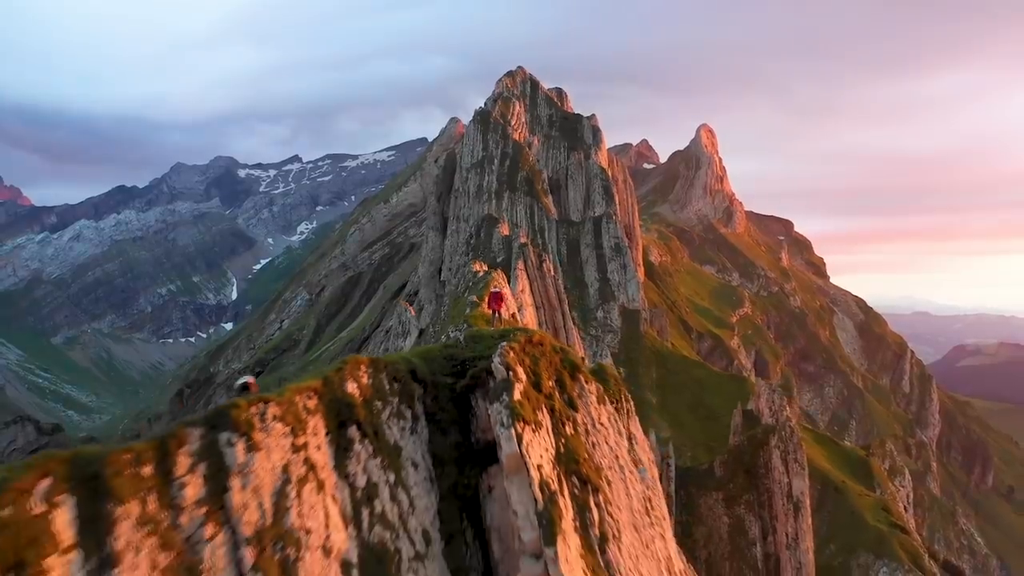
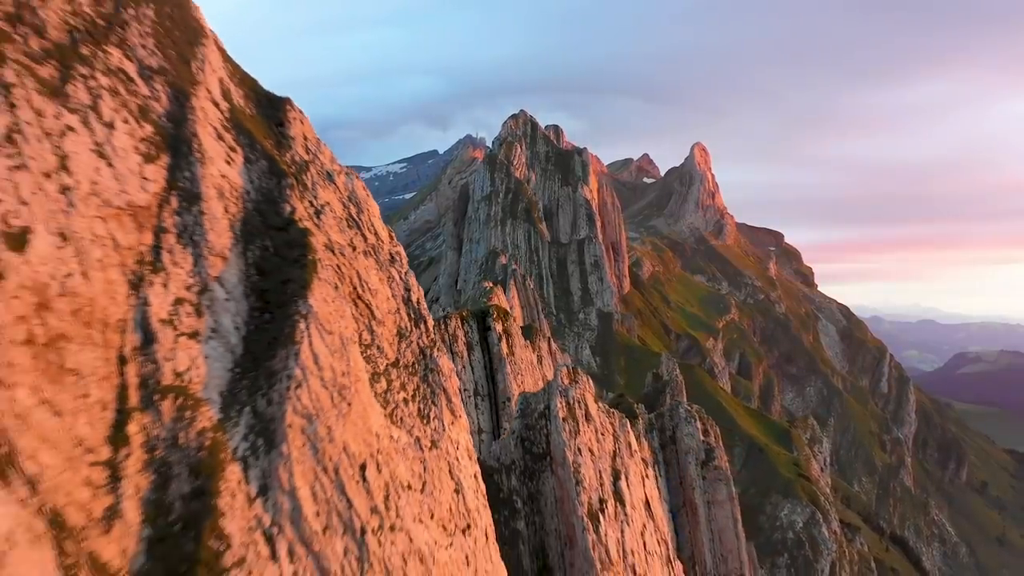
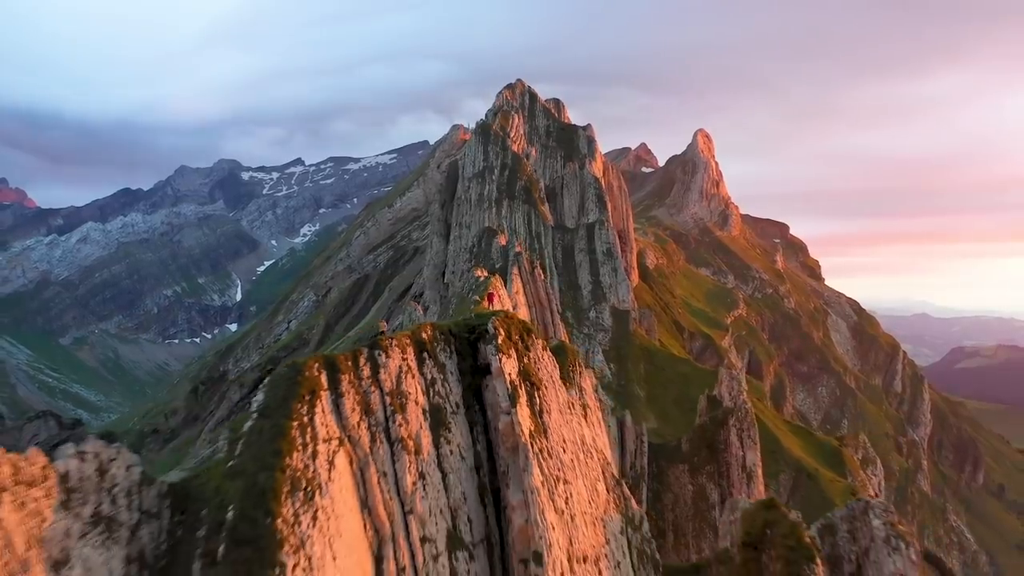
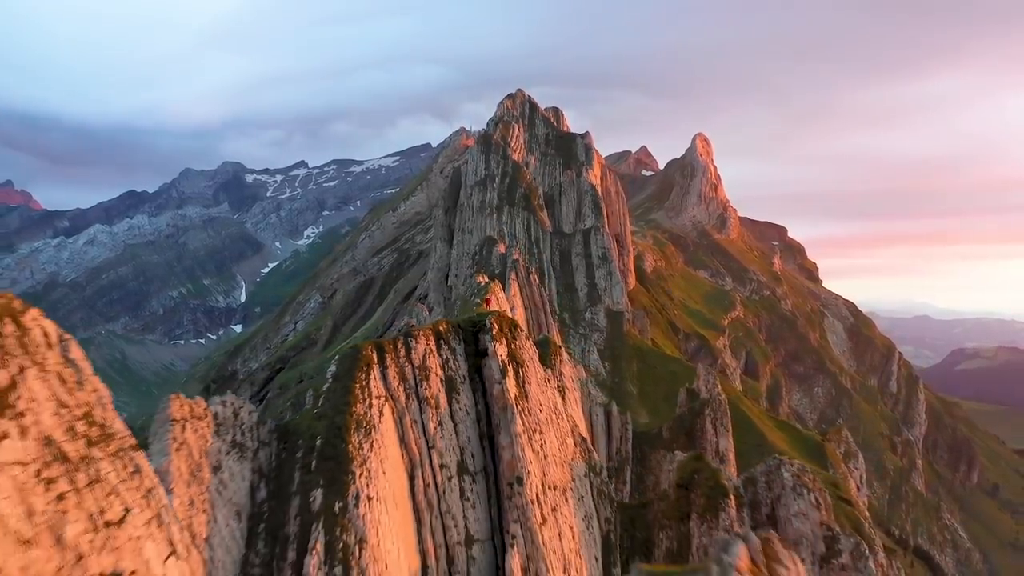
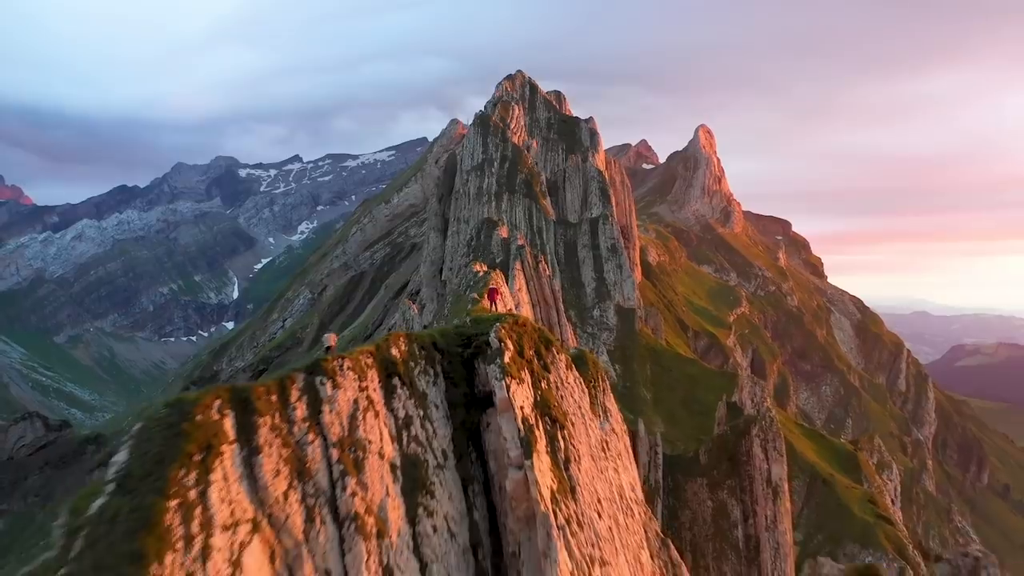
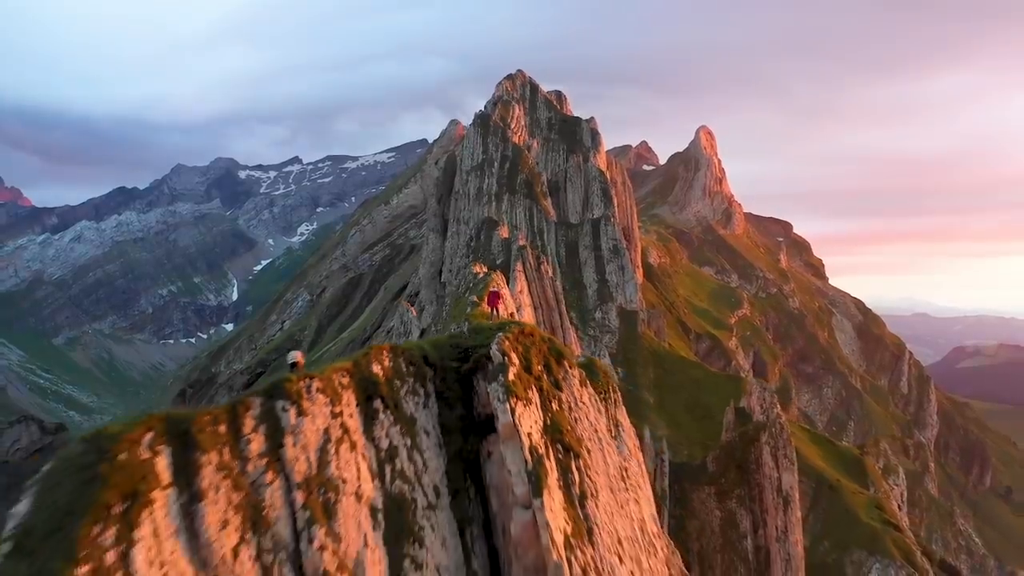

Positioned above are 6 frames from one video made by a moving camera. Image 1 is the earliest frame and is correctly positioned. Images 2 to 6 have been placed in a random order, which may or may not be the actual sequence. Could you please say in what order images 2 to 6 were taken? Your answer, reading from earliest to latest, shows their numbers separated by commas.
6, 5, 3, 4, 2
